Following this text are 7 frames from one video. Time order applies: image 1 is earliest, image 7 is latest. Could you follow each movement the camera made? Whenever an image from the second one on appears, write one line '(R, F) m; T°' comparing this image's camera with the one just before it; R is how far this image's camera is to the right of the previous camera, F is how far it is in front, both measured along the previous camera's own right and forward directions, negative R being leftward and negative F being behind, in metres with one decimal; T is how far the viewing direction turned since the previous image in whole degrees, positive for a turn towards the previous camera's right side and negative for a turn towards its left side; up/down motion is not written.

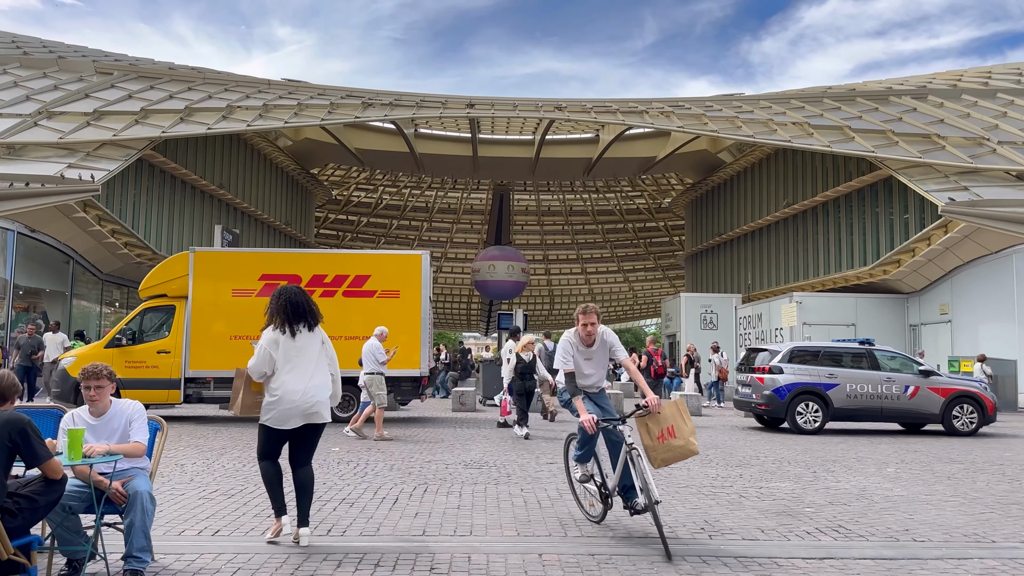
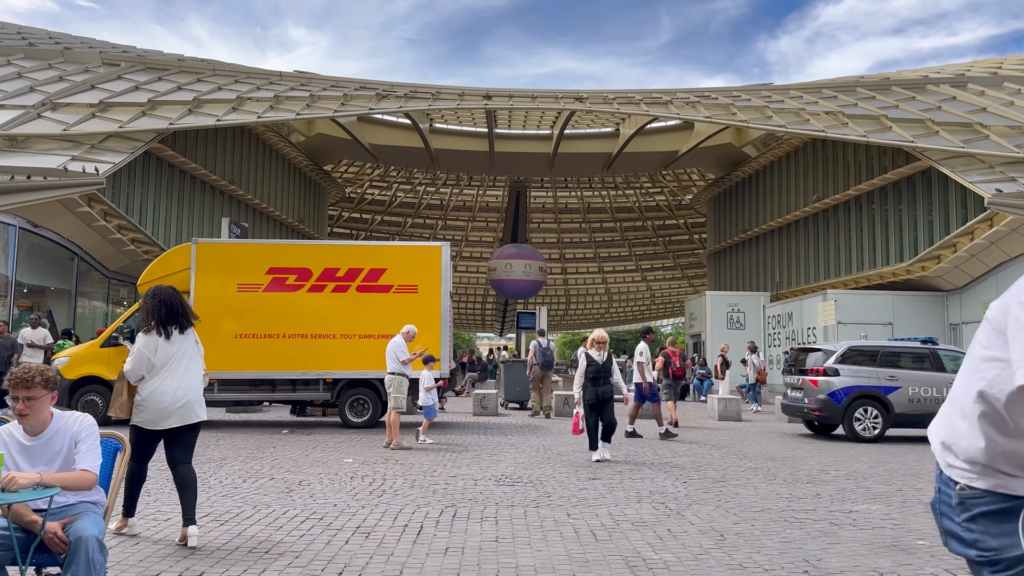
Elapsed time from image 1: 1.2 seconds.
(-0.2, +1.2) m; -1°
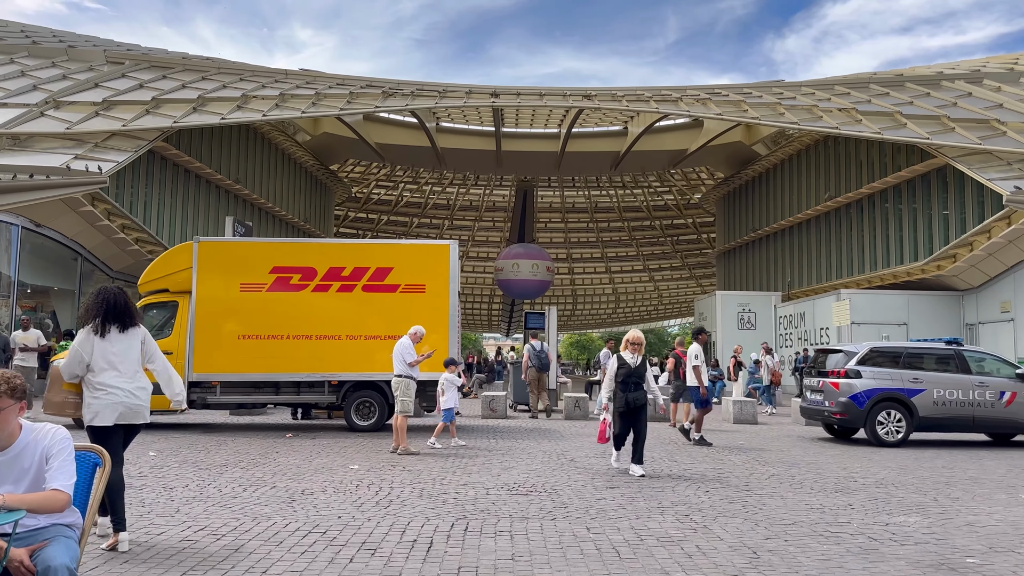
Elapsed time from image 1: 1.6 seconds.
(-0.1, +0.4) m; 0°
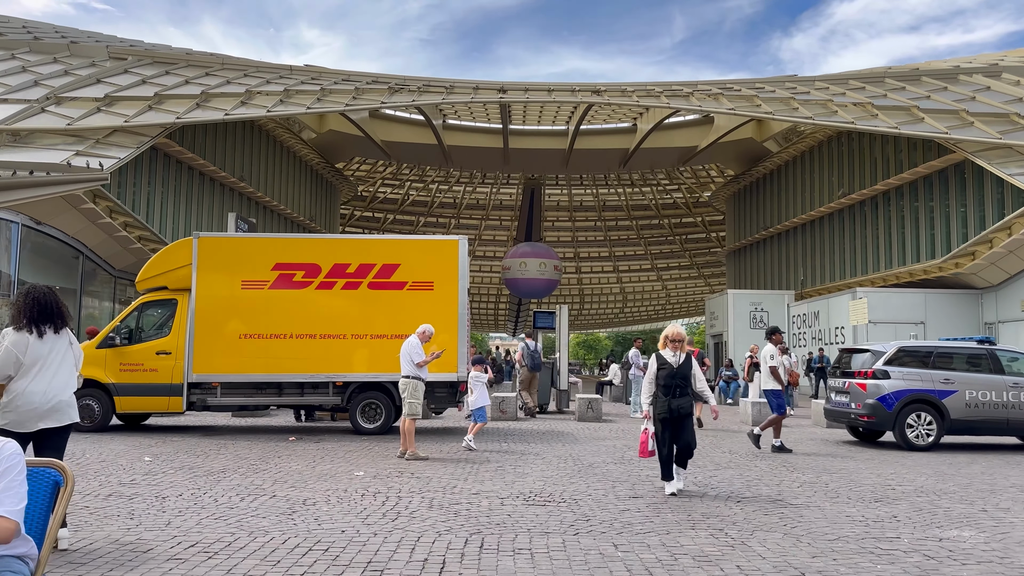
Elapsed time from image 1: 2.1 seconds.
(-0.1, +0.5) m; 0°
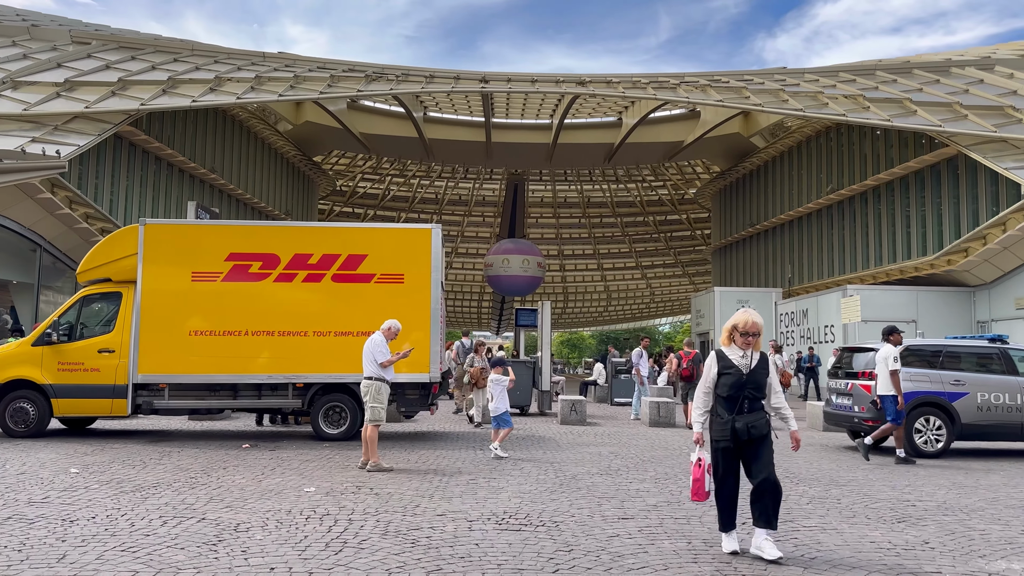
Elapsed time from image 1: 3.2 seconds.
(+0.1, +1.0) m; +1°
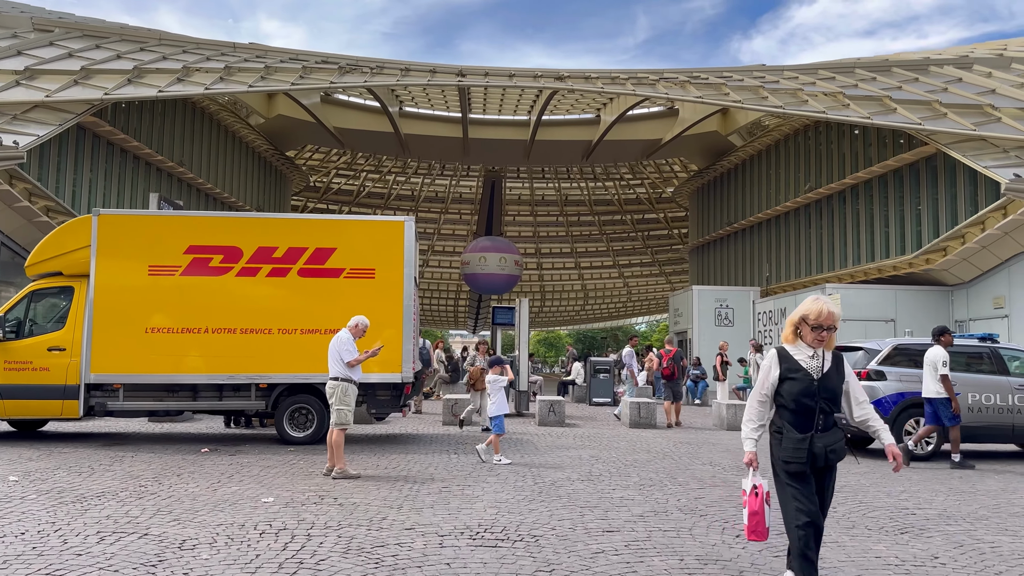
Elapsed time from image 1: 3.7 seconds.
(0.0, +0.5) m; +2°
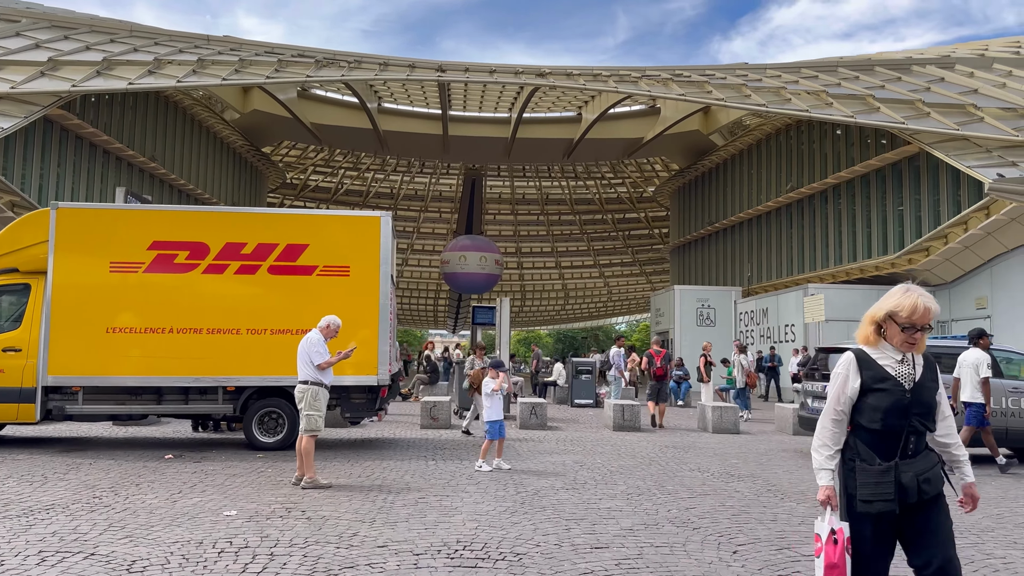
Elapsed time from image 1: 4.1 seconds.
(0.0, +0.4) m; +1°
